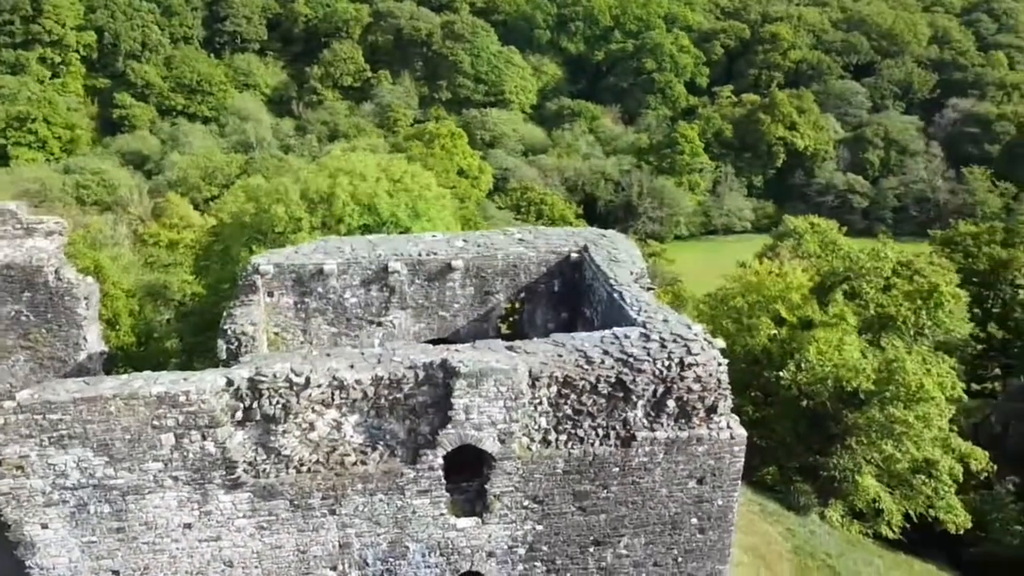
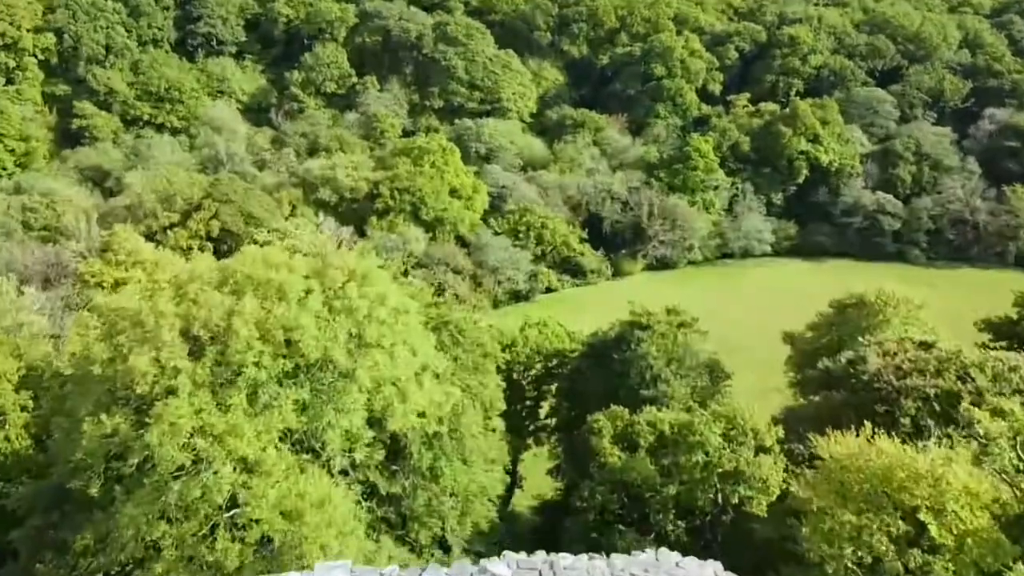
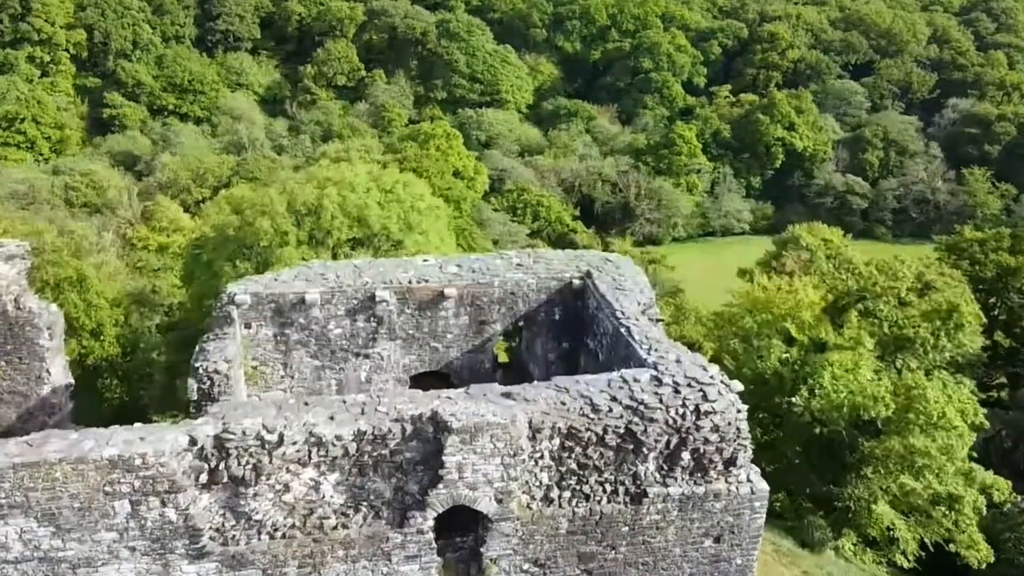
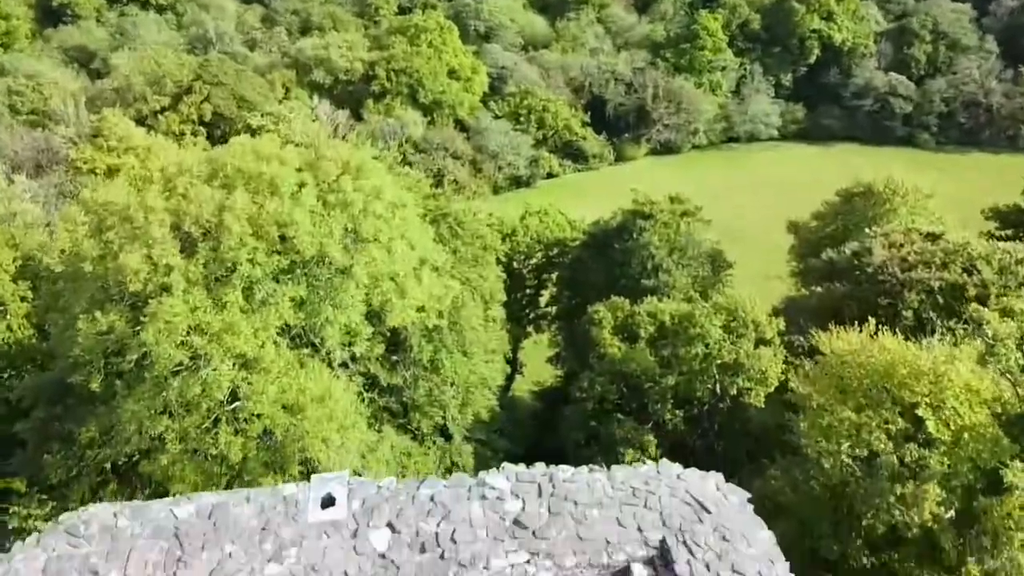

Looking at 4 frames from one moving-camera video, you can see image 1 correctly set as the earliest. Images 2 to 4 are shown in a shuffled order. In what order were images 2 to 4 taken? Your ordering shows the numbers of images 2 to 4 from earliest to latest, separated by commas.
3, 2, 4
